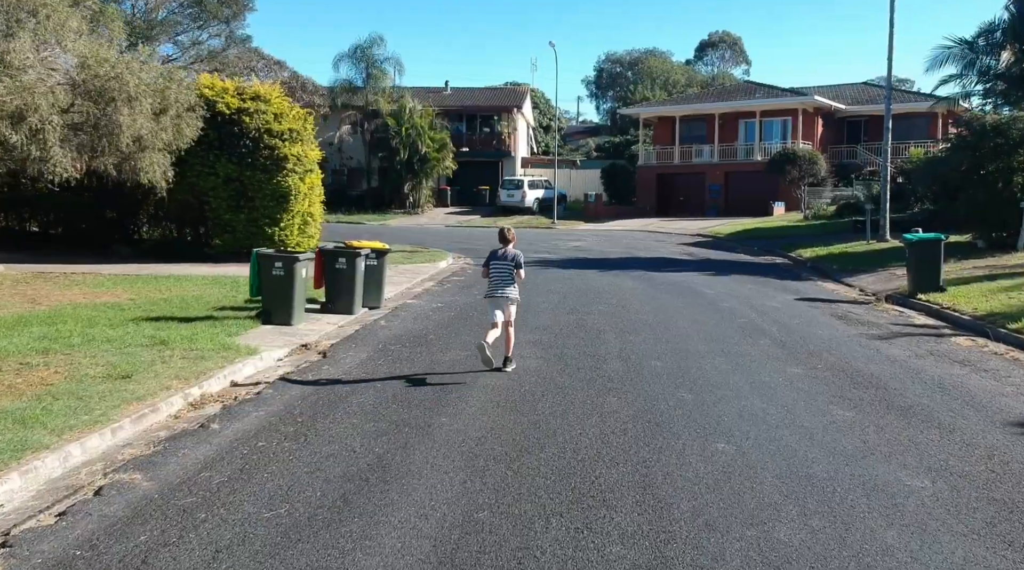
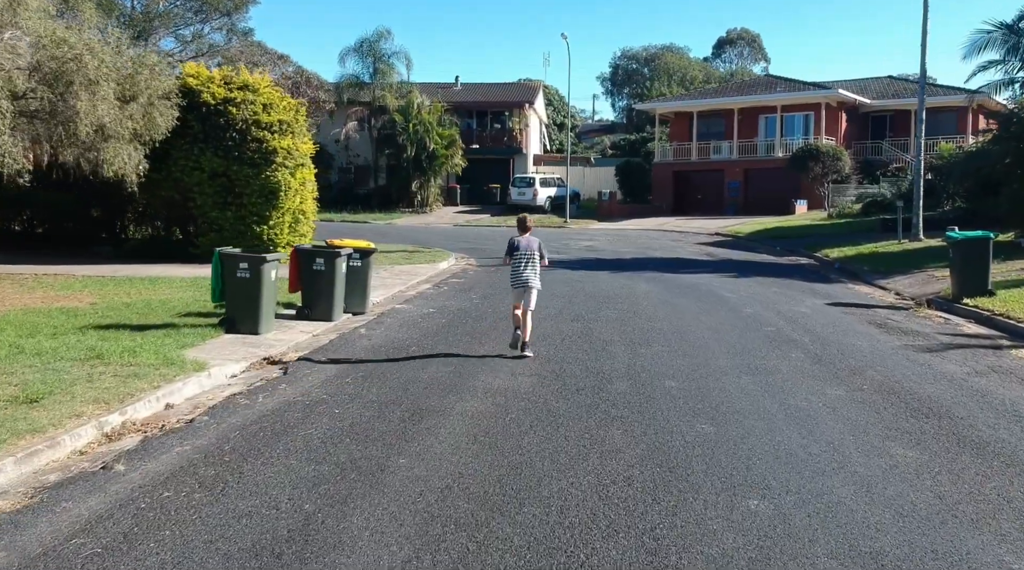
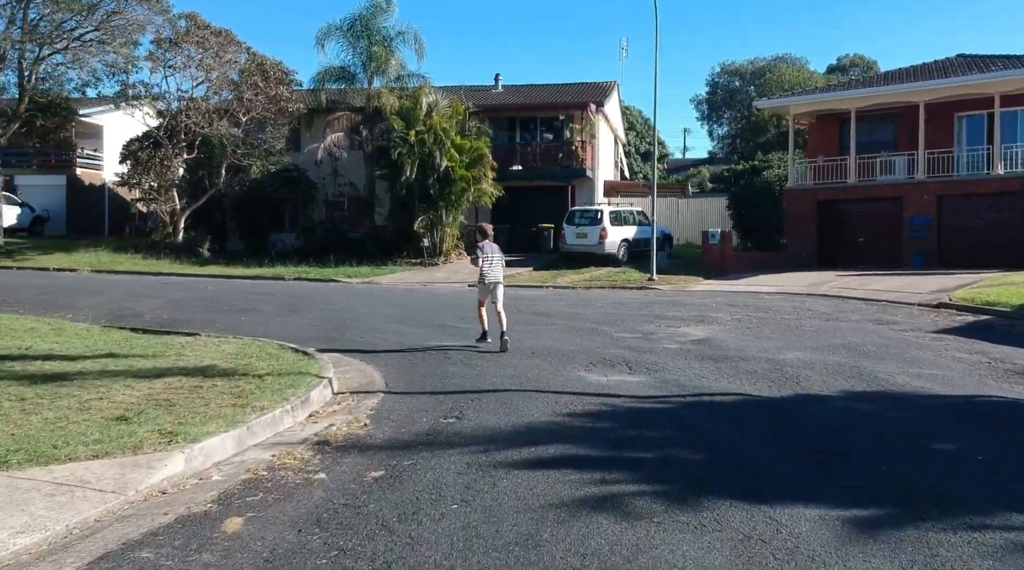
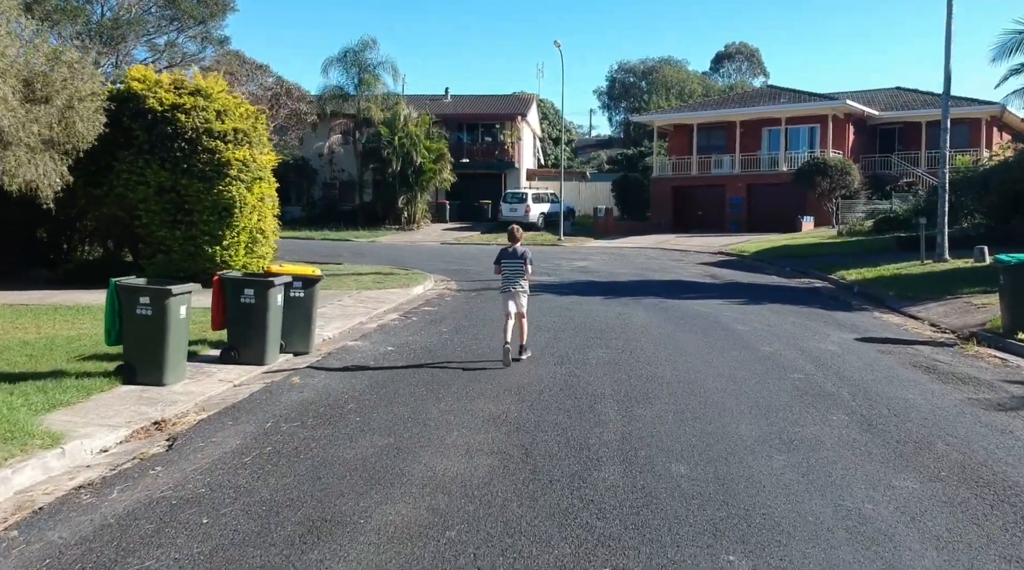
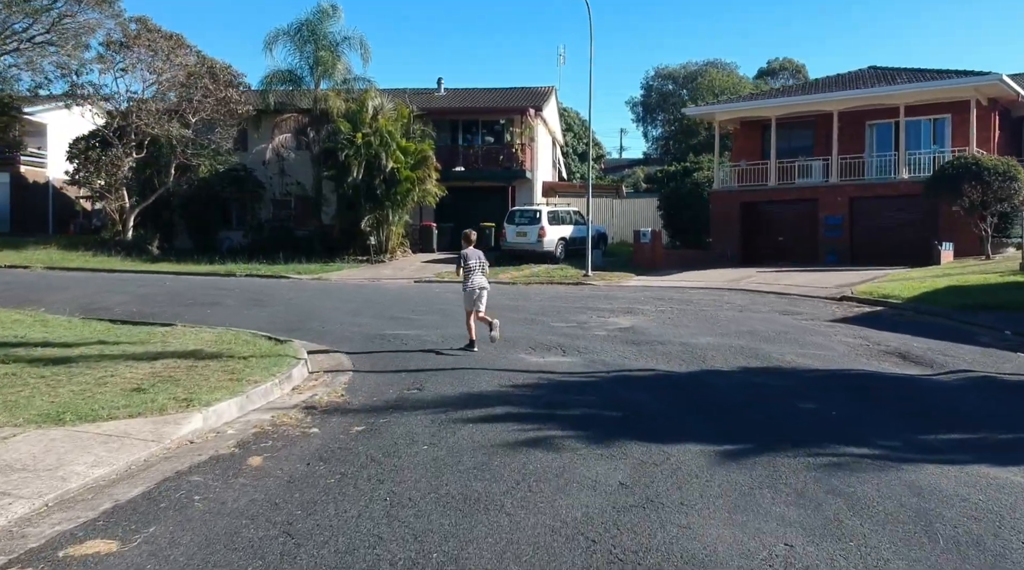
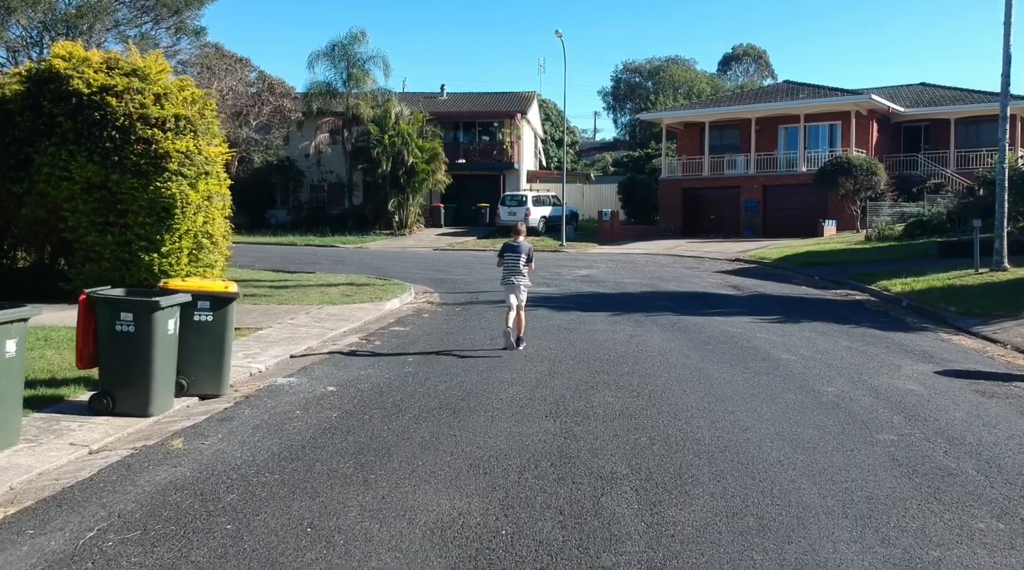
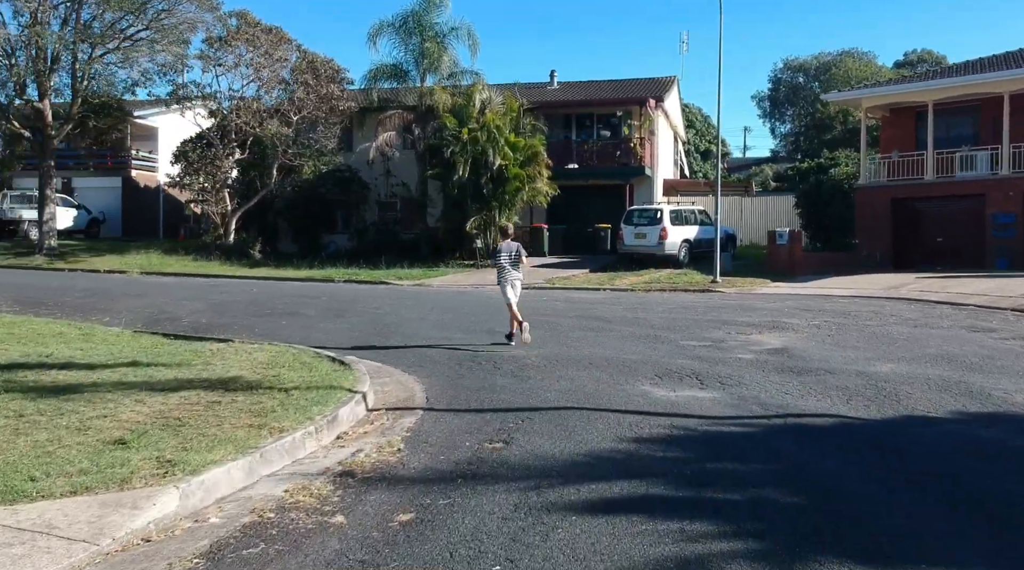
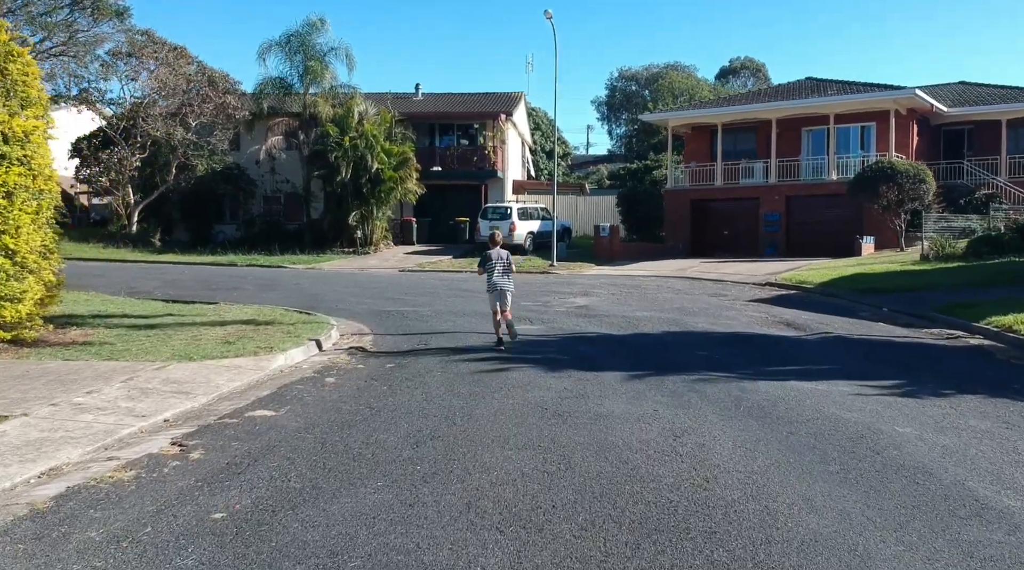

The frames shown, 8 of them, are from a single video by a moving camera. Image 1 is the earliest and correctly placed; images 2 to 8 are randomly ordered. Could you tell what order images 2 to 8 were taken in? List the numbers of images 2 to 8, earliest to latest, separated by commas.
2, 4, 6, 8, 5, 3, 7
